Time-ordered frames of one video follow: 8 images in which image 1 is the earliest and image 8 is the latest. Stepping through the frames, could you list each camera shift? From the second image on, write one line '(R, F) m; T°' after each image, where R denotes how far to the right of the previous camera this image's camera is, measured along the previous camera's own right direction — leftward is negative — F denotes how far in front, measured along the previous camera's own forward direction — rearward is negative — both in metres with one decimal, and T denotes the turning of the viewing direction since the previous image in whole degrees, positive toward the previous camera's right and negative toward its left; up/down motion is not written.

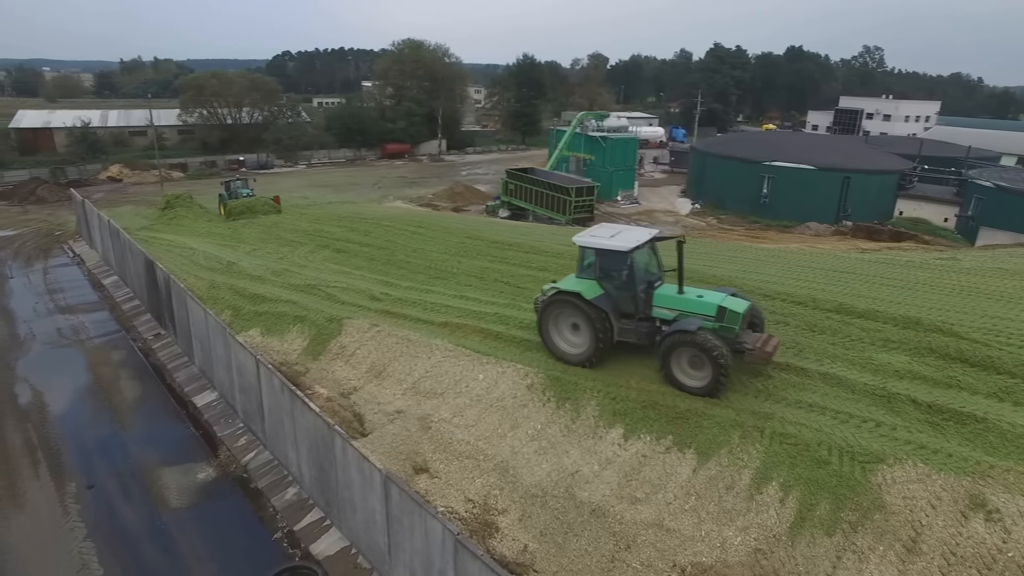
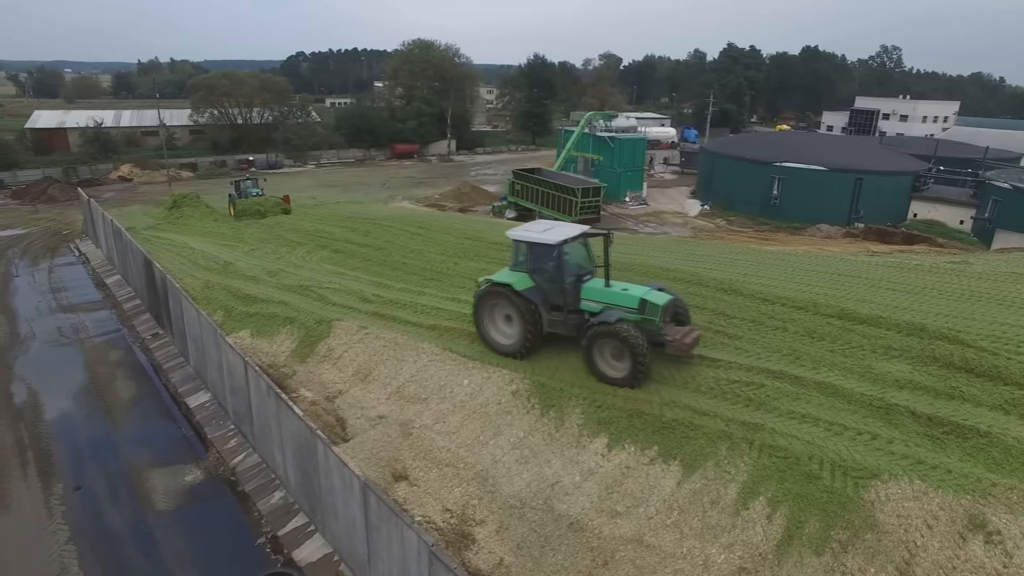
(+0.4, +0.2) m; -1°
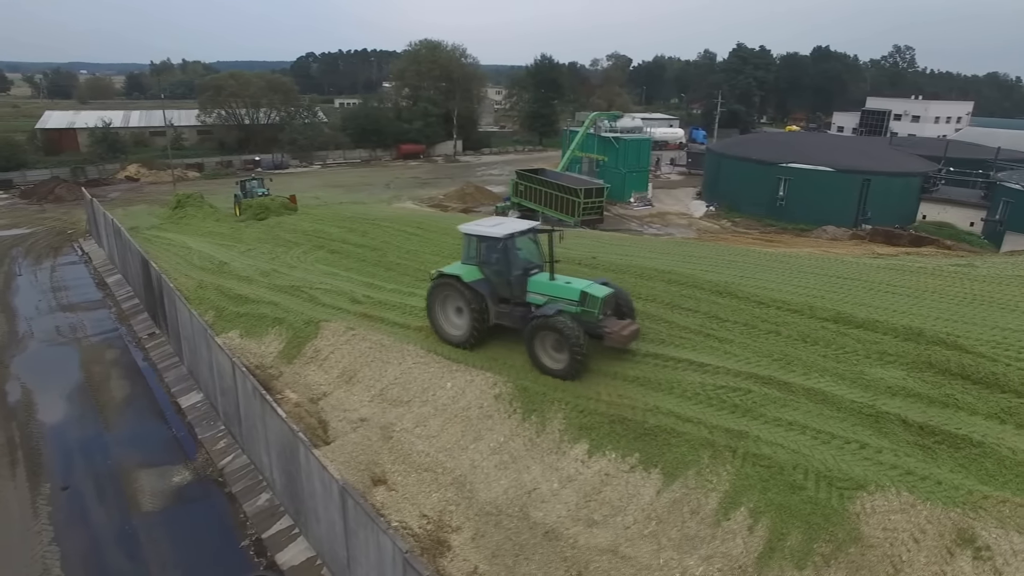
(+0.3, +0.2) m; -1°
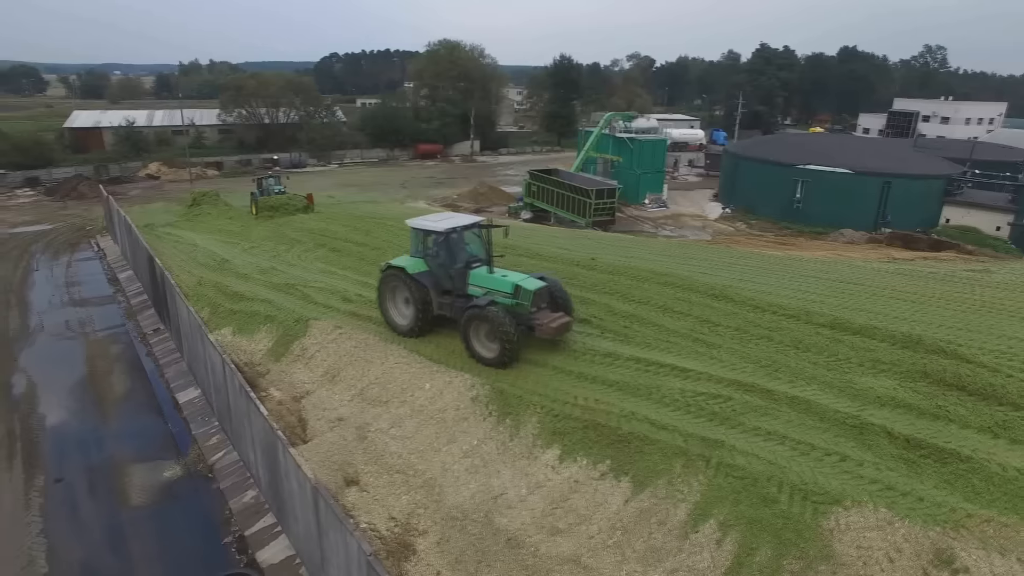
(+0.5, +0.2) m; -2°
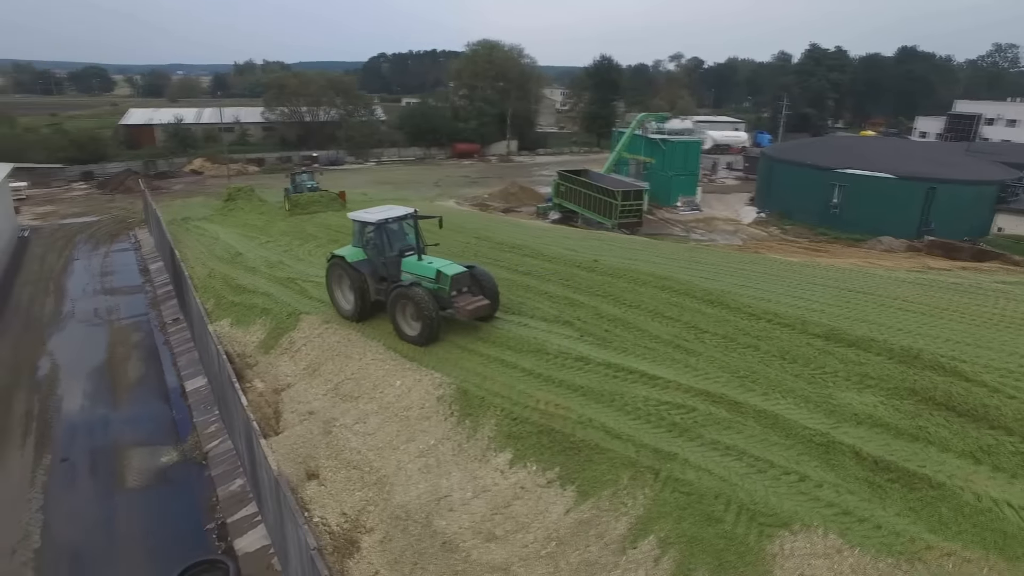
(+0.9, +0.2) m; -4°
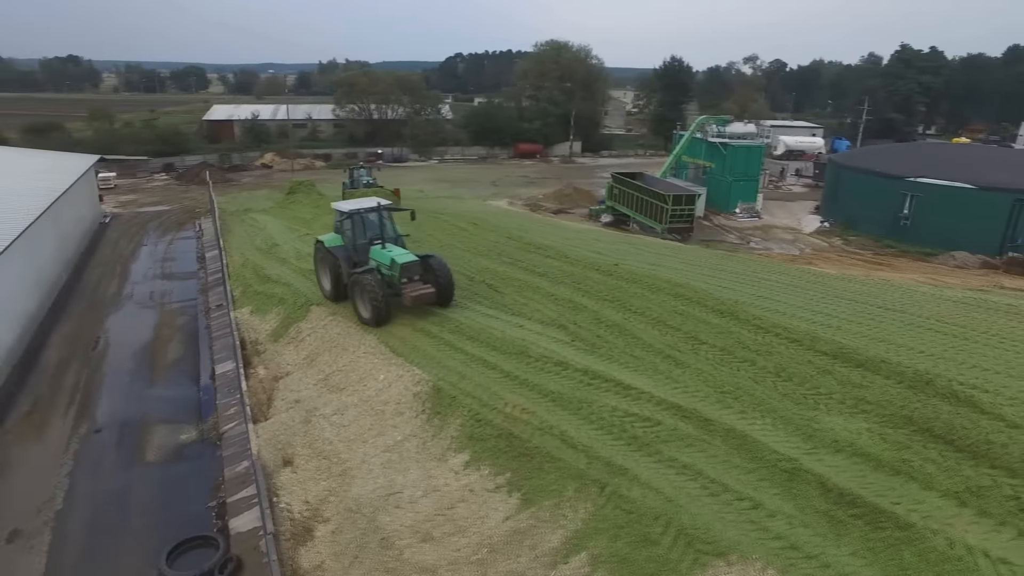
(+1.1, +0.2) m; -6°
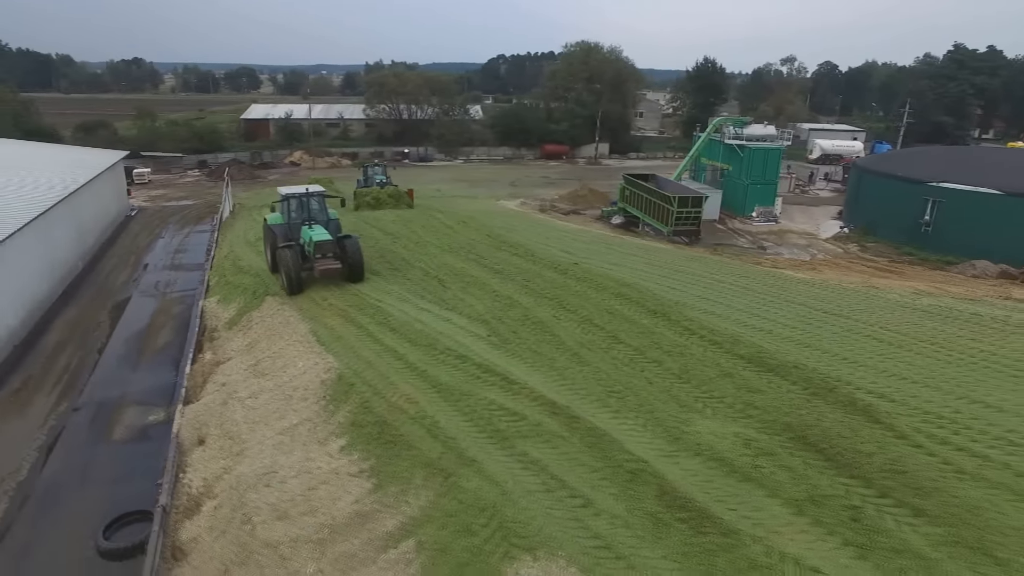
(+1.7, 0.0) m; -4°
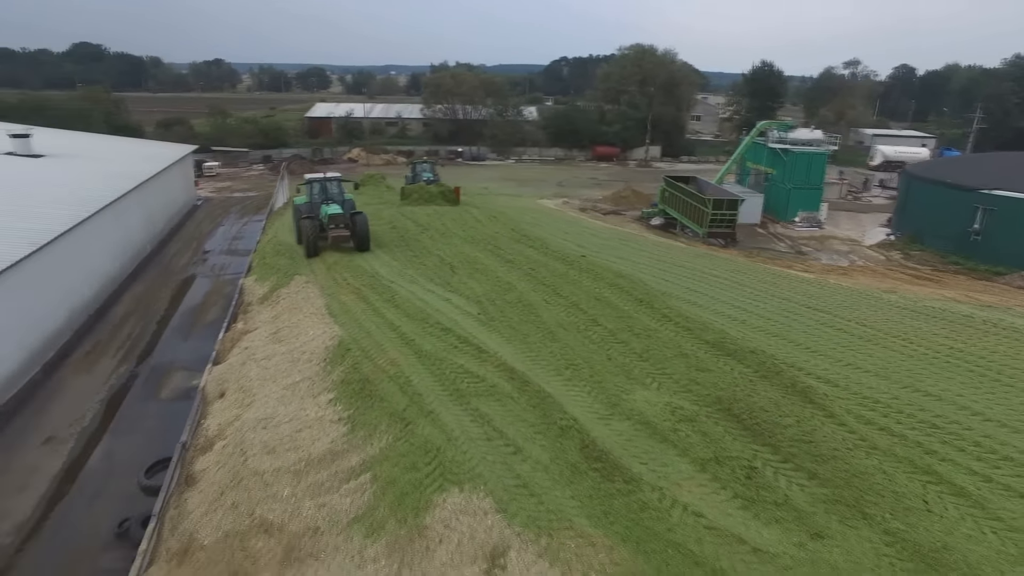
(+1.0, -0.7) m; -6°
